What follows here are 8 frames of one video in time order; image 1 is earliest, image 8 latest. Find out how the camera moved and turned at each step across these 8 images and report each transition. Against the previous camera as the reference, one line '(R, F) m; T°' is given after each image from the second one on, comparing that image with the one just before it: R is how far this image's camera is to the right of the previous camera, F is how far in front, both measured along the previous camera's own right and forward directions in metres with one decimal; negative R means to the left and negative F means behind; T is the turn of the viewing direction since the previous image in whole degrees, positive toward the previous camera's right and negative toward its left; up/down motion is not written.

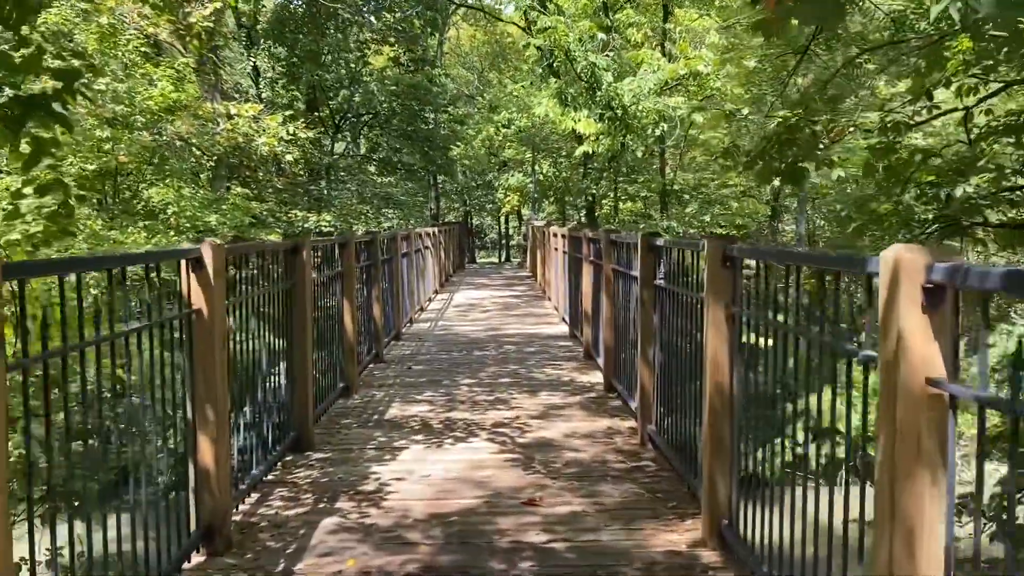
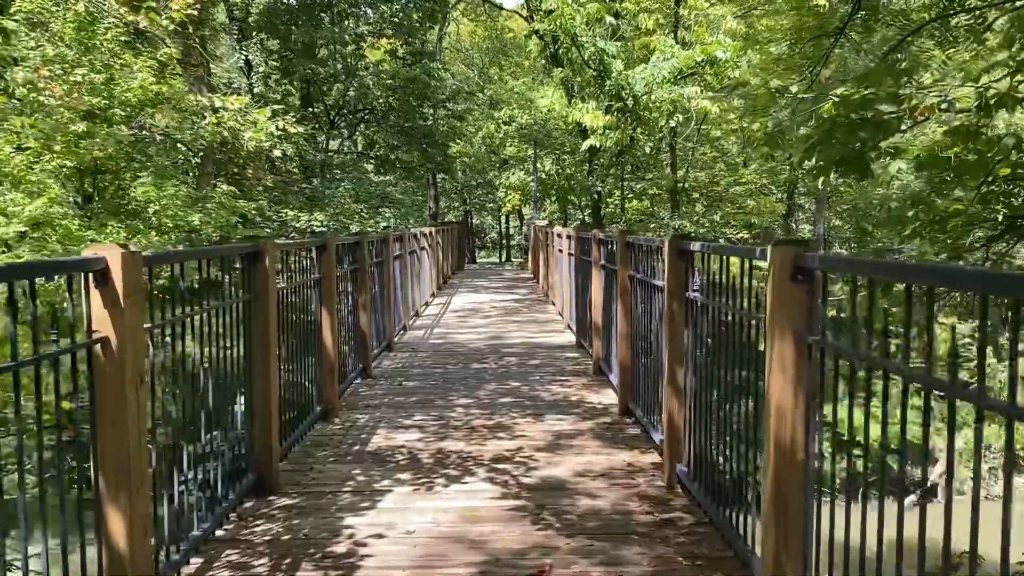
(0.0, +0.8) m; 0°
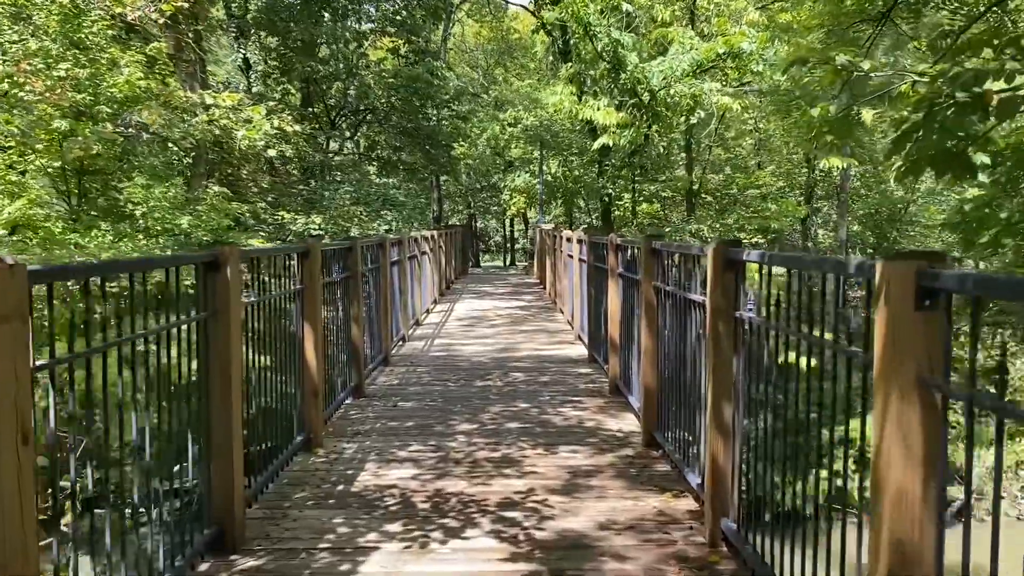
(0.0, +0.7) m; 0°
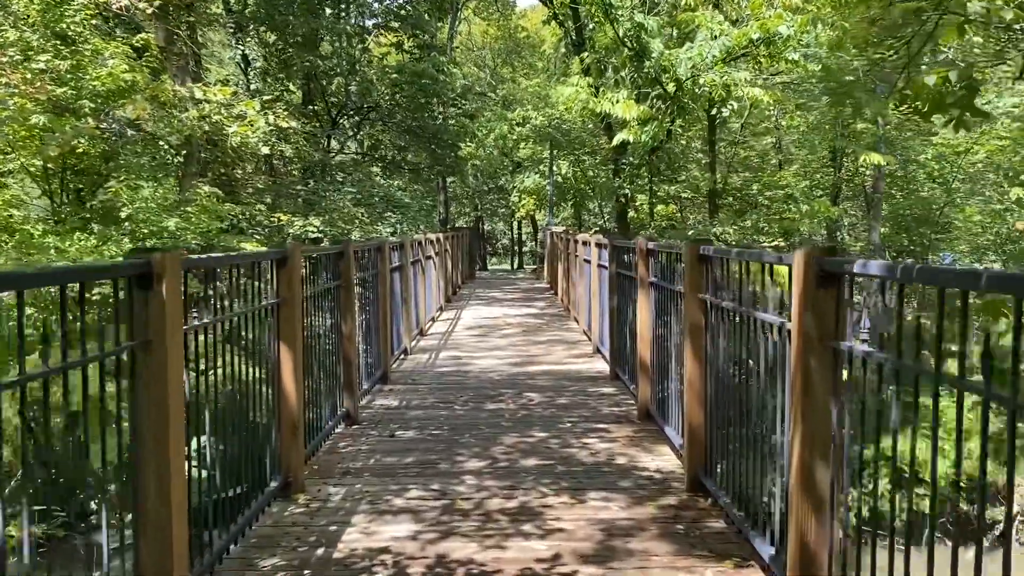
(-0.1, +0.8) m; 0°
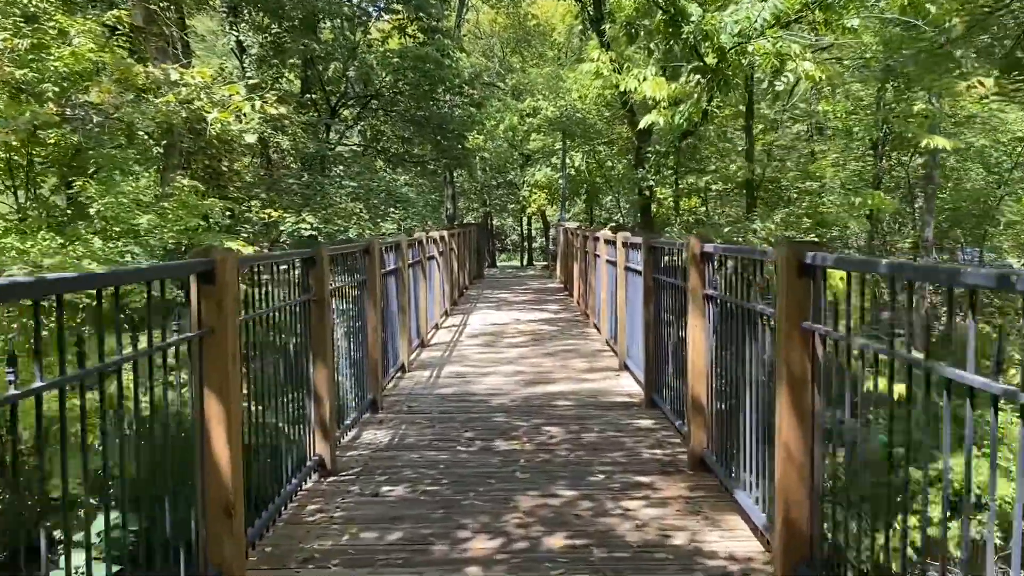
(0.0, +1.2) m; -1°
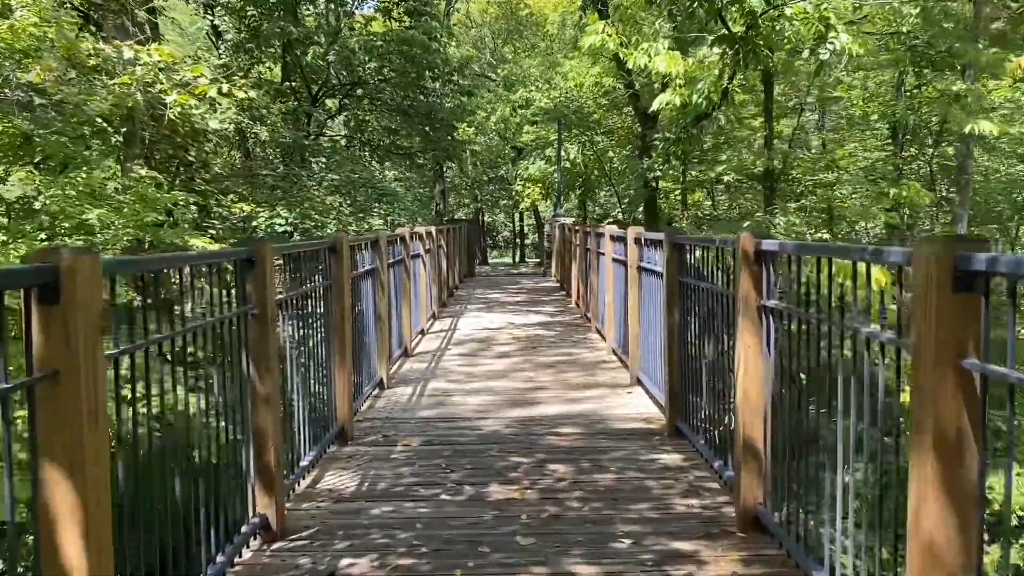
(0.0, +1.0) m; +1°
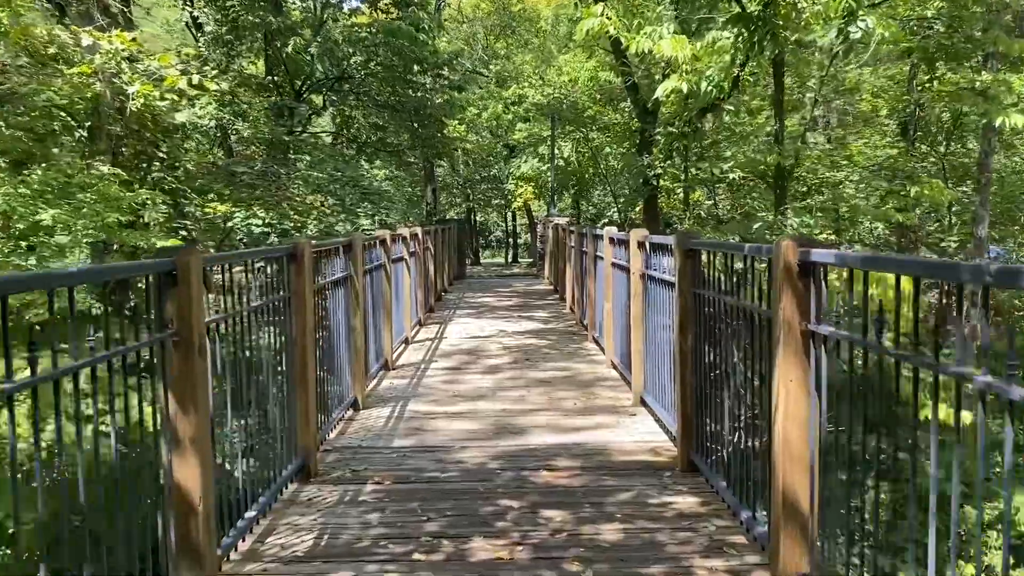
(0.0, +0.6) m; 0°
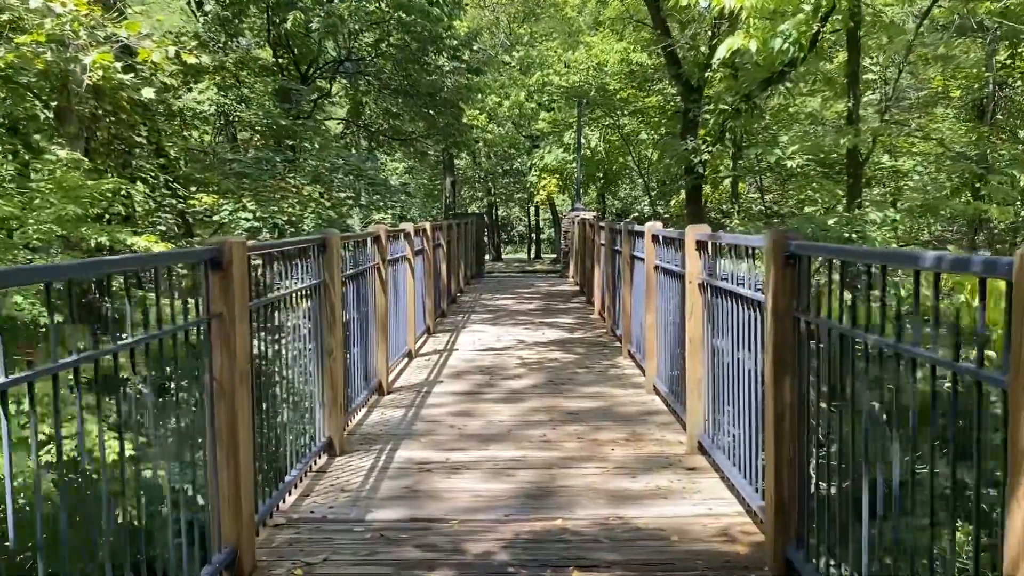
(0.0, +1.3) m; -2°
